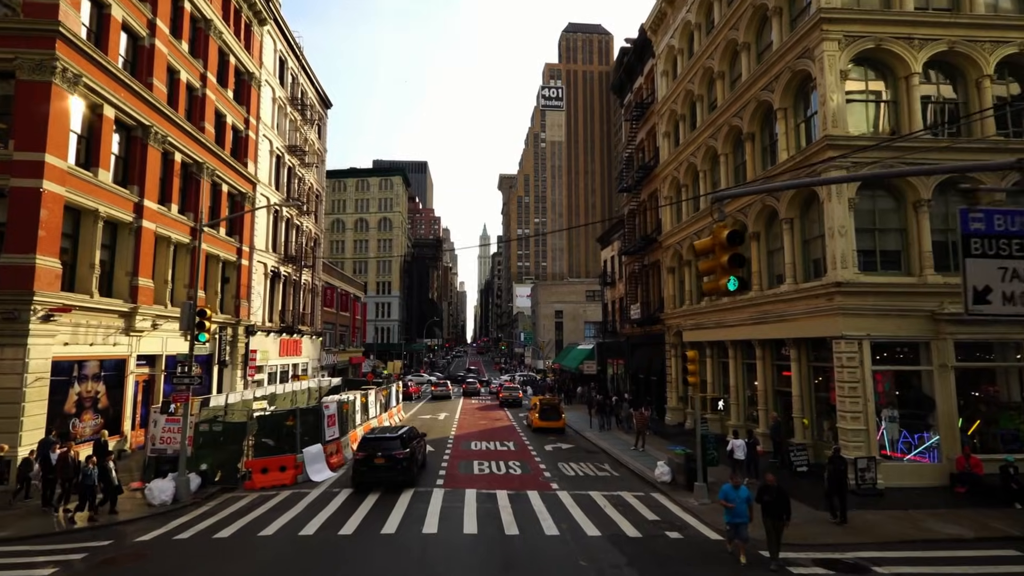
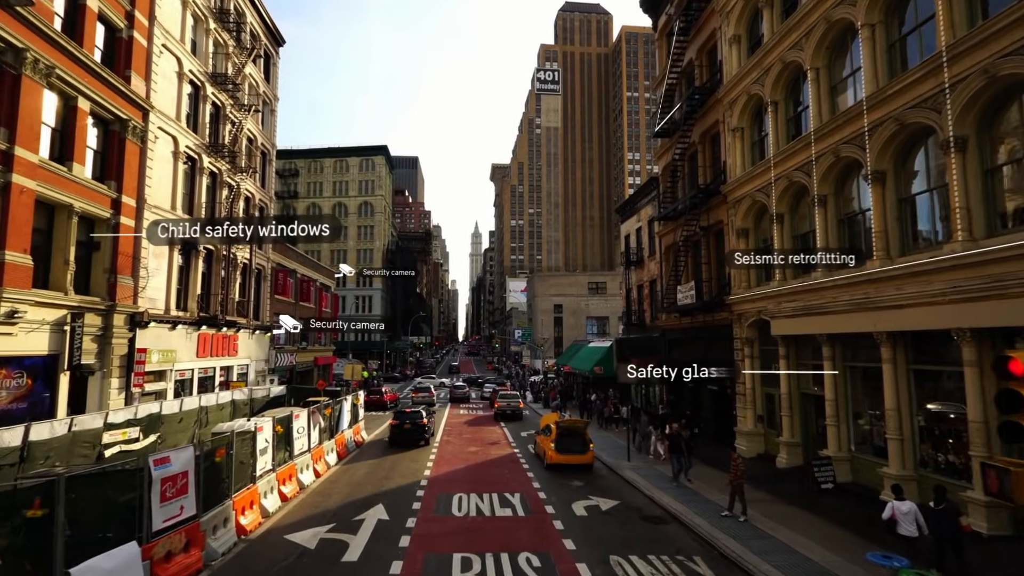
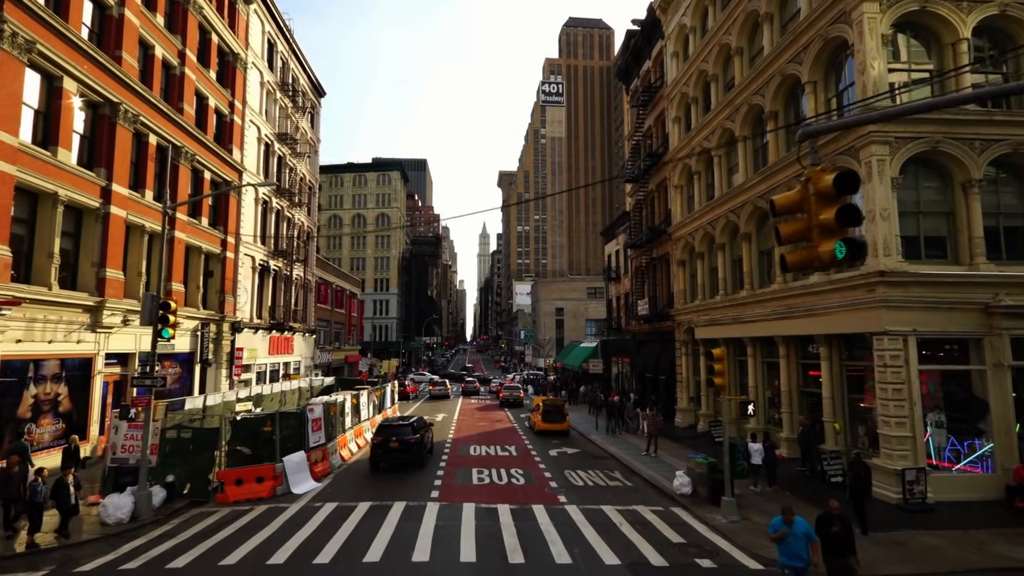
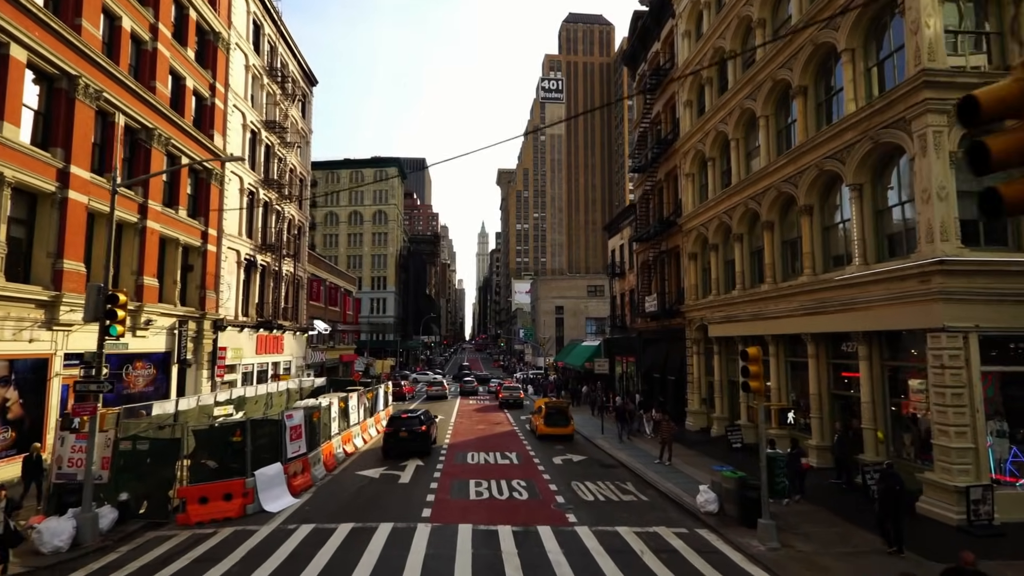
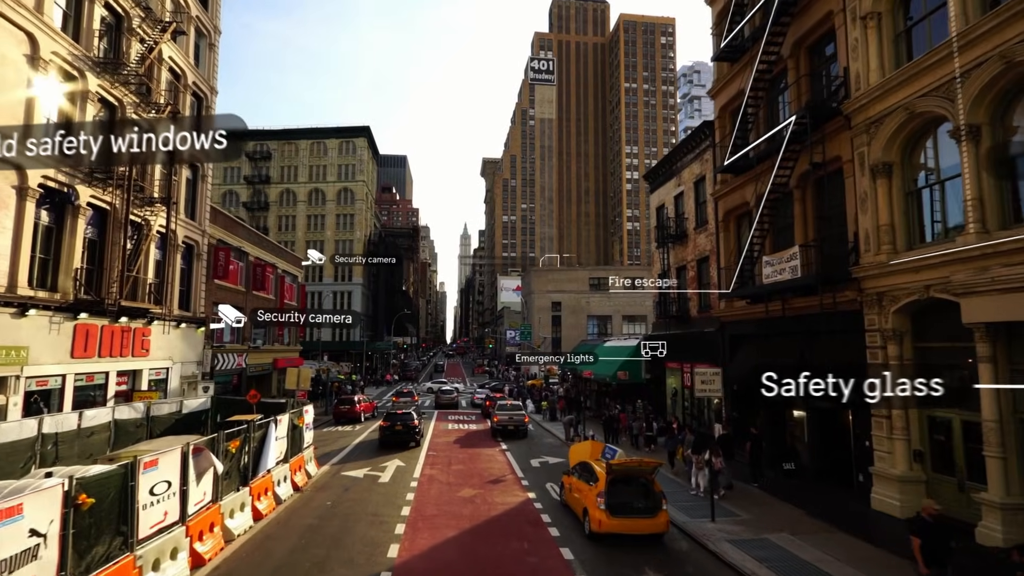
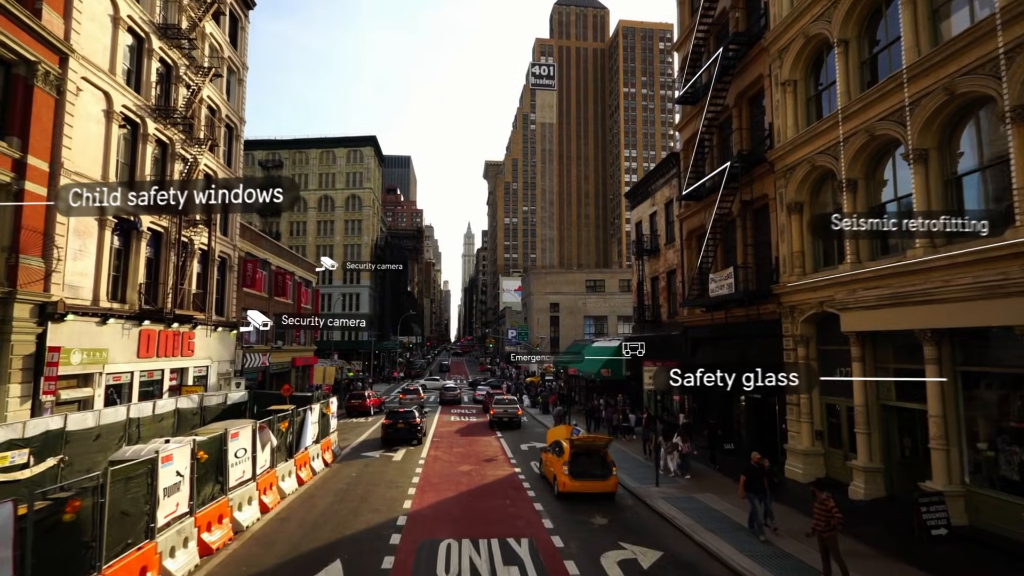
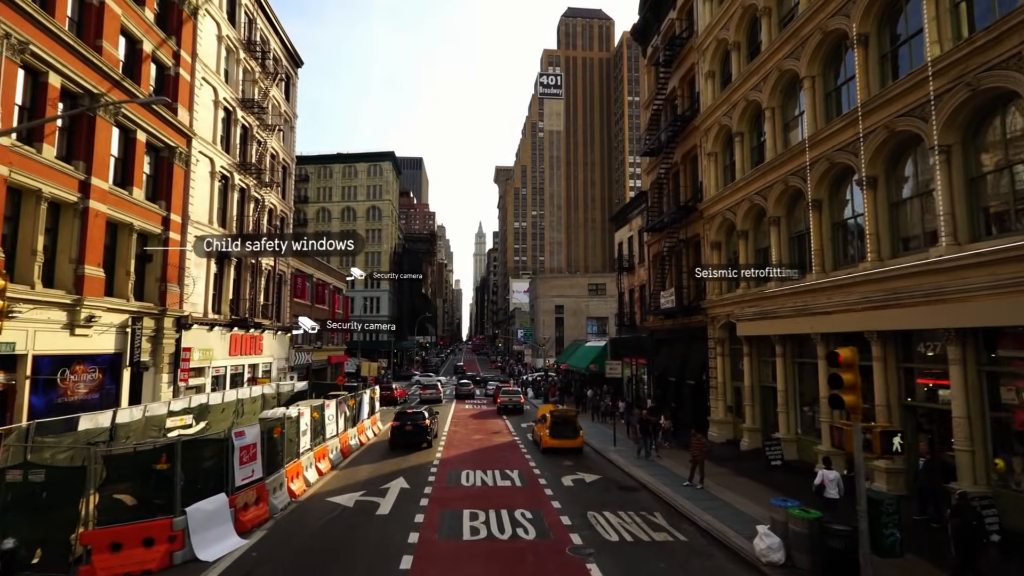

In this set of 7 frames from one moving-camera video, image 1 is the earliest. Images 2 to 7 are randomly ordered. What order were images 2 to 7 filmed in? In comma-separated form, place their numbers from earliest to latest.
3, 4, 7, 2, 6, 5
